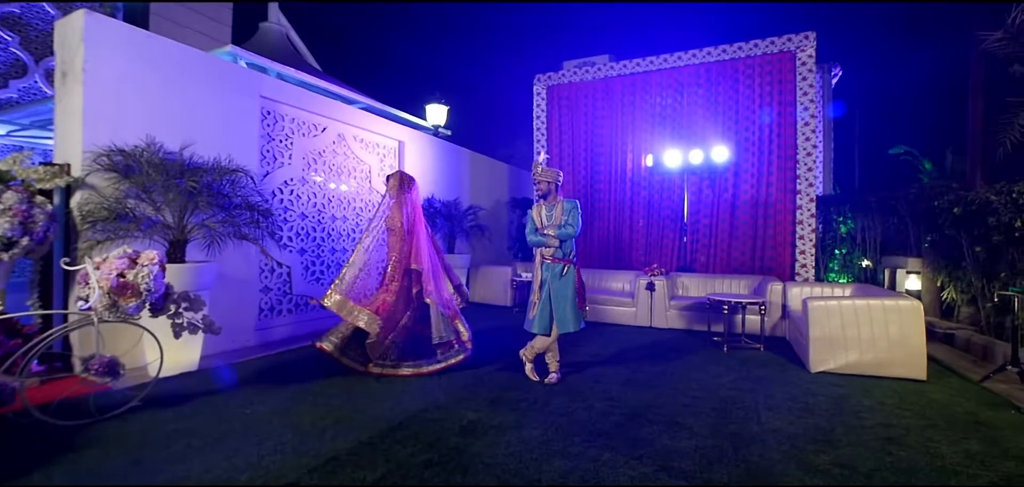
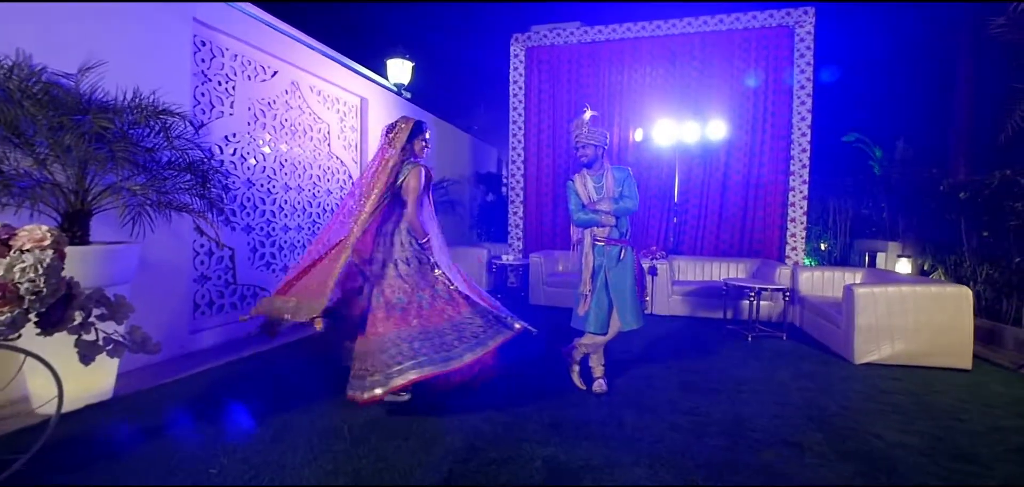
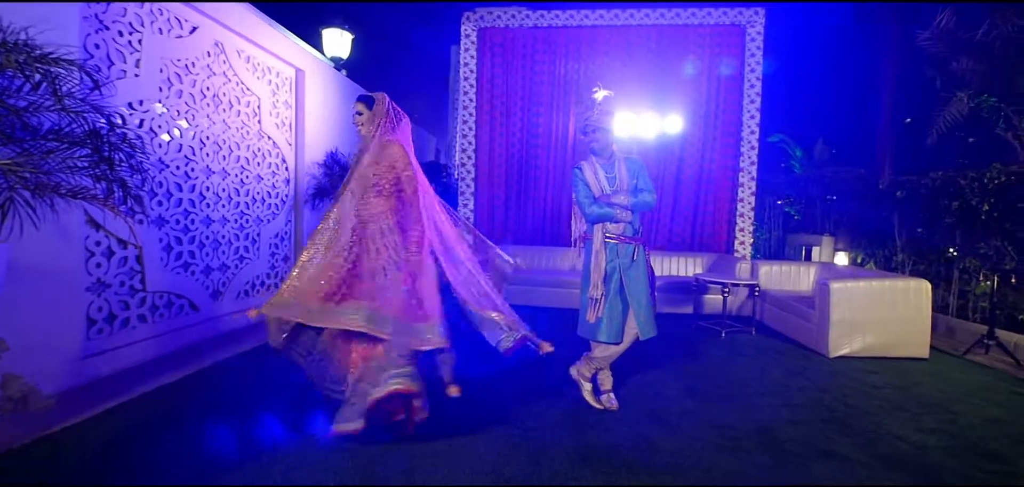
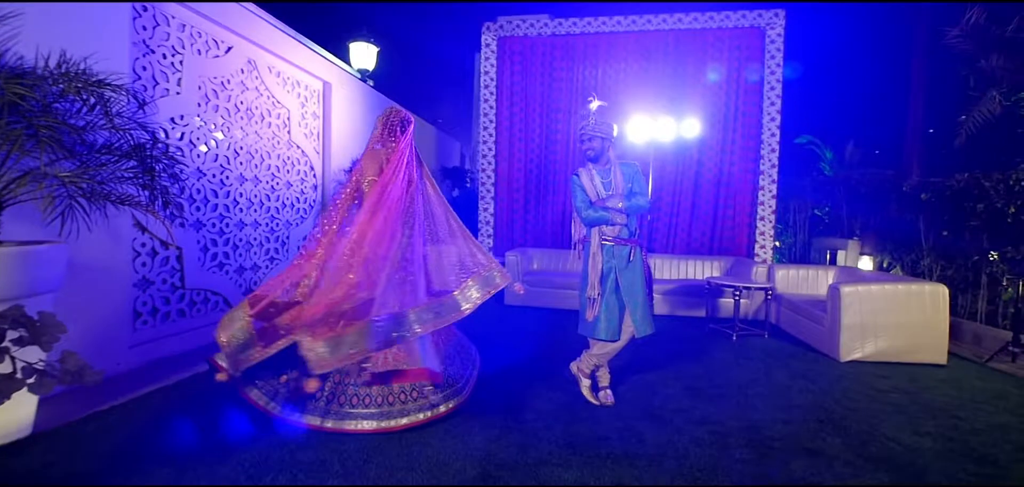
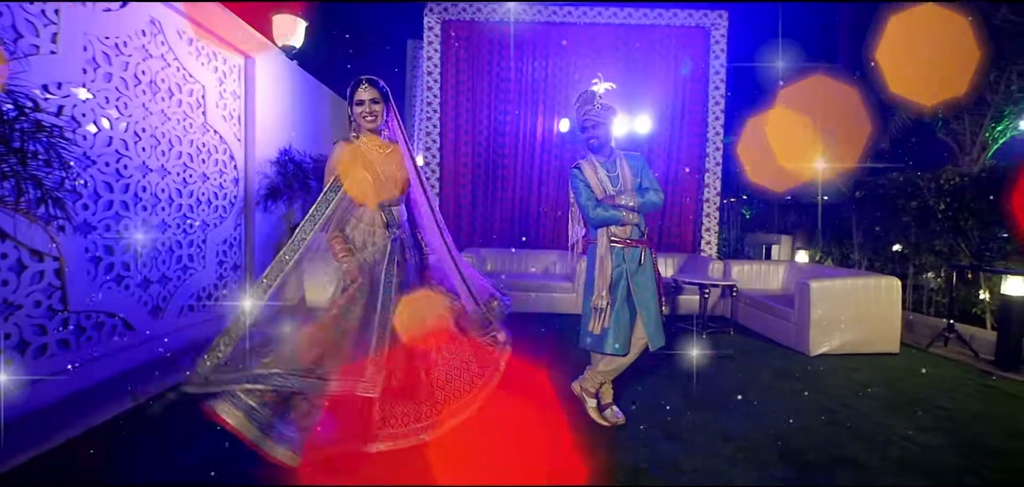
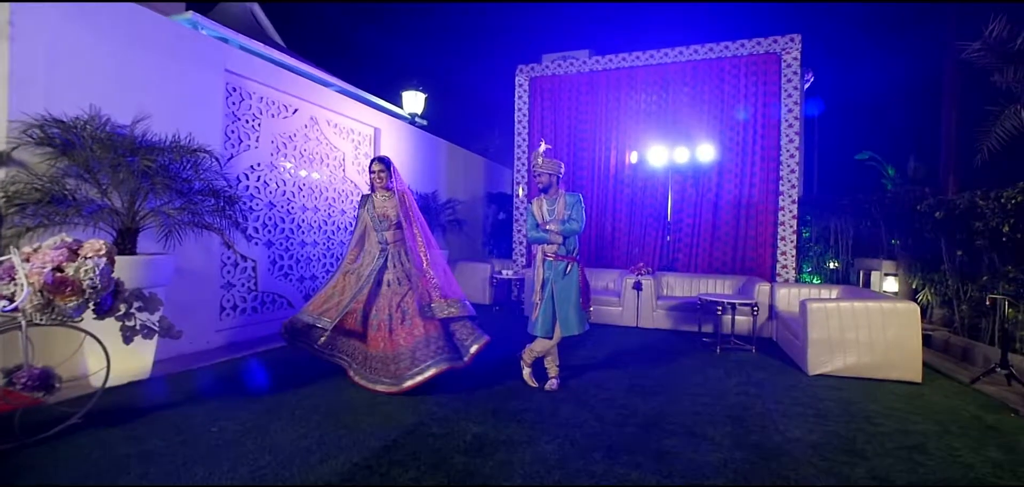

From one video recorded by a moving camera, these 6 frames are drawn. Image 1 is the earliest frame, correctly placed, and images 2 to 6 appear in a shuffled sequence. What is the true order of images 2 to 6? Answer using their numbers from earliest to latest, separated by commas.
6, 2, 4, 3, 5
